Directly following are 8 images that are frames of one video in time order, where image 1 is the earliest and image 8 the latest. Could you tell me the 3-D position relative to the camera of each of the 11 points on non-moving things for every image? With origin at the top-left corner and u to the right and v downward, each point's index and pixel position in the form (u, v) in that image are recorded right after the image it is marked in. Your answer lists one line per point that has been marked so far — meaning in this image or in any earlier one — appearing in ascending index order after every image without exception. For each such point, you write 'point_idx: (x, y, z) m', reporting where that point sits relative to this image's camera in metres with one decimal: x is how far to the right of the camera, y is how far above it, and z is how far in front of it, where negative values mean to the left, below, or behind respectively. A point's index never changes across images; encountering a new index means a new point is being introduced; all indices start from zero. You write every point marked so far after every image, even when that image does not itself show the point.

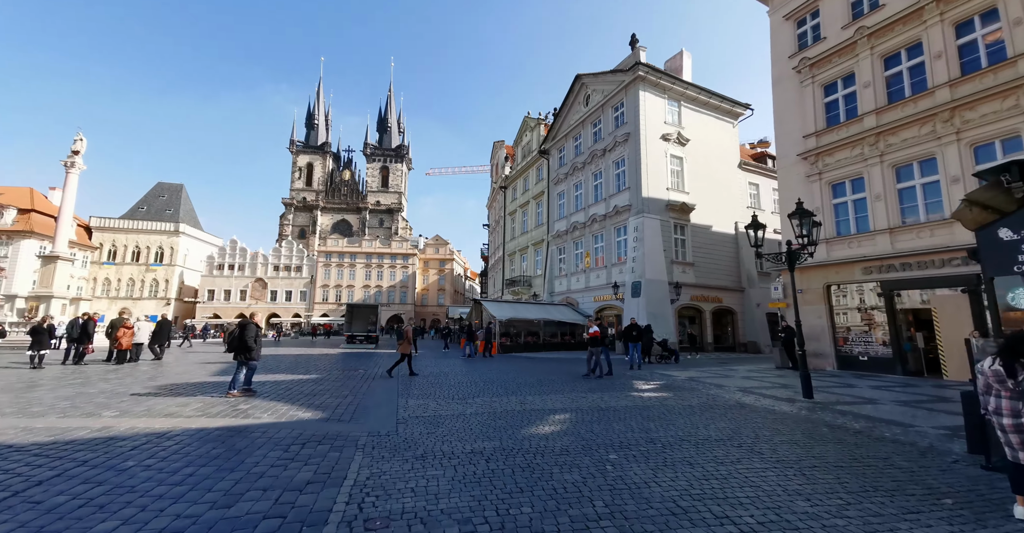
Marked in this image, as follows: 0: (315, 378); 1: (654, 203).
0: (-5.0, -2.9, +10.7) m
1: (+6.6, +3.0, +19.8) m
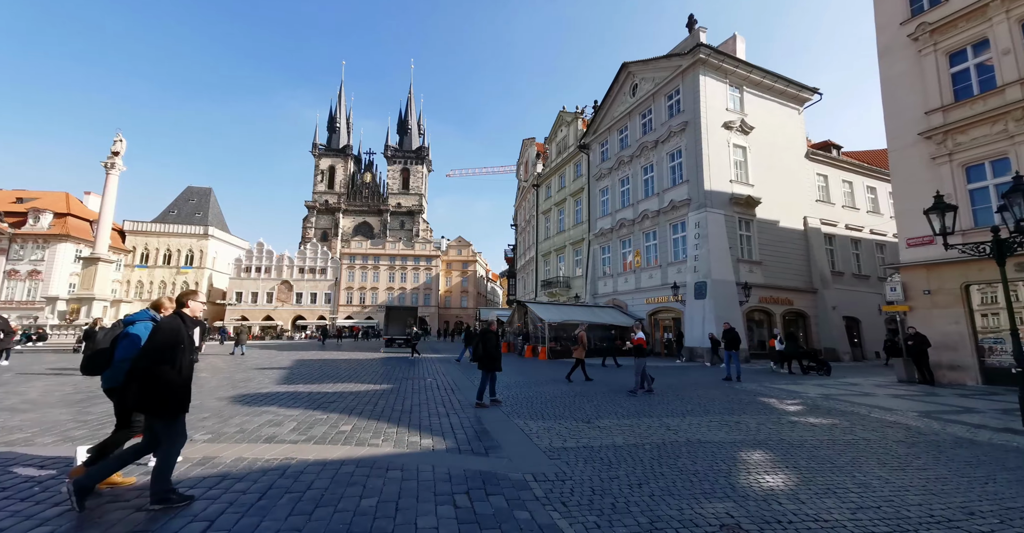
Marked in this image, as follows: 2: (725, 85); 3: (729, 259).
0: (-3.0, -2.9, +9.8) m
1: (+9.0, +3.1, +18.3) m
2: (+10.0, +8.6, +19.7) m
3: (+9.3, +0.3, +17.8) m
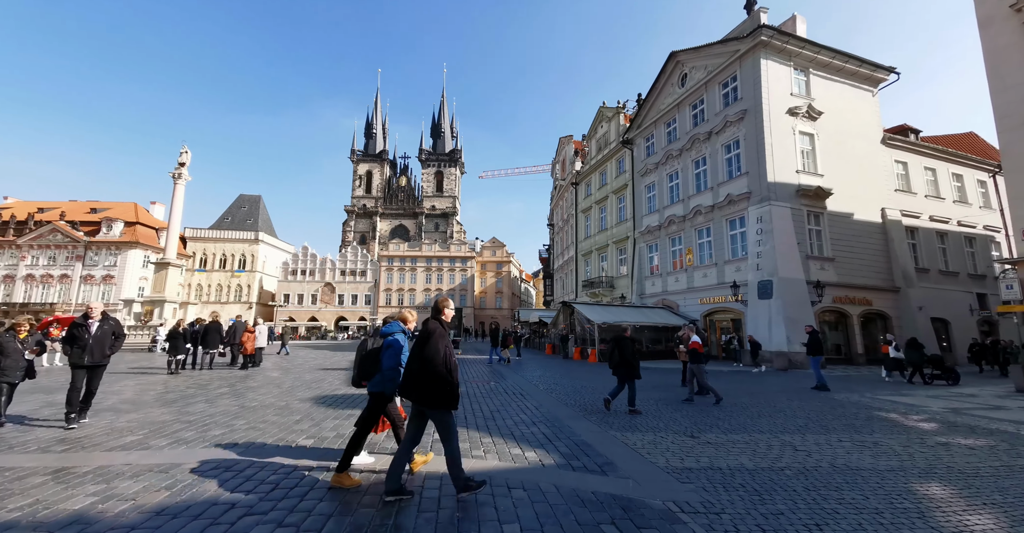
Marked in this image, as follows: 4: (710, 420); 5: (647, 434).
0: (-1.4, -2.9, +9.6) m
1: (+11.1, +3.2, +17.2) m
2: (+12.1, +8.7, +18.5) m
3: (+11.3, +0.4, +16.7) m
4: (+2.8, -2.2, +6.0) m
5: (+1.7, -2.1, +5.3) m
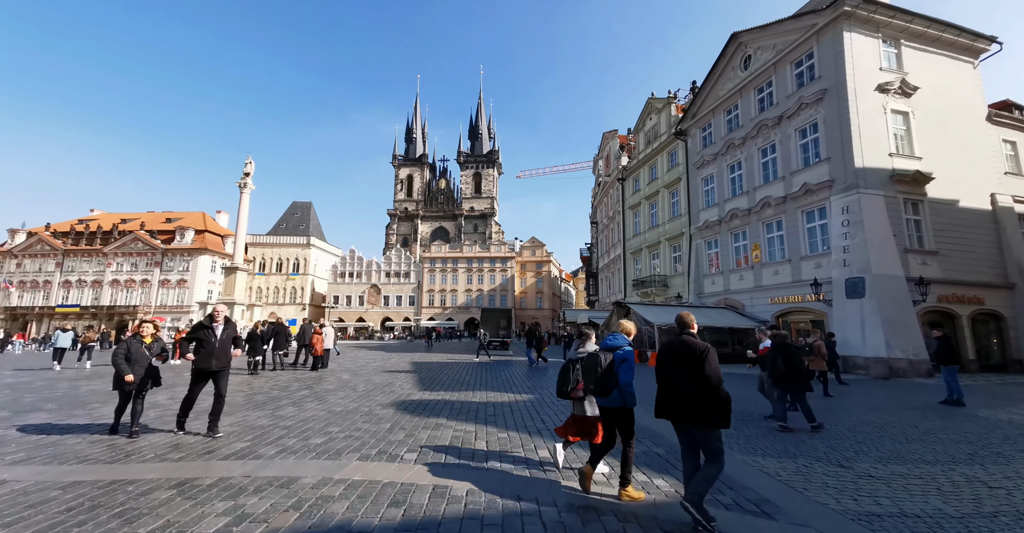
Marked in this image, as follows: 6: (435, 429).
0: (+0.3, -2.9, +9.2) m
1: (+13.4, +3.4, +15.6) m
2: (+14.4, +8.9, +16.8) m
3: (+13.6, +0.6, +15.0) m
4: (+4.2, -2.2, +5.2) m
5: (+3.0, -2.1, +4.6) m
6: (-1.1, -2.4, +6.2) m
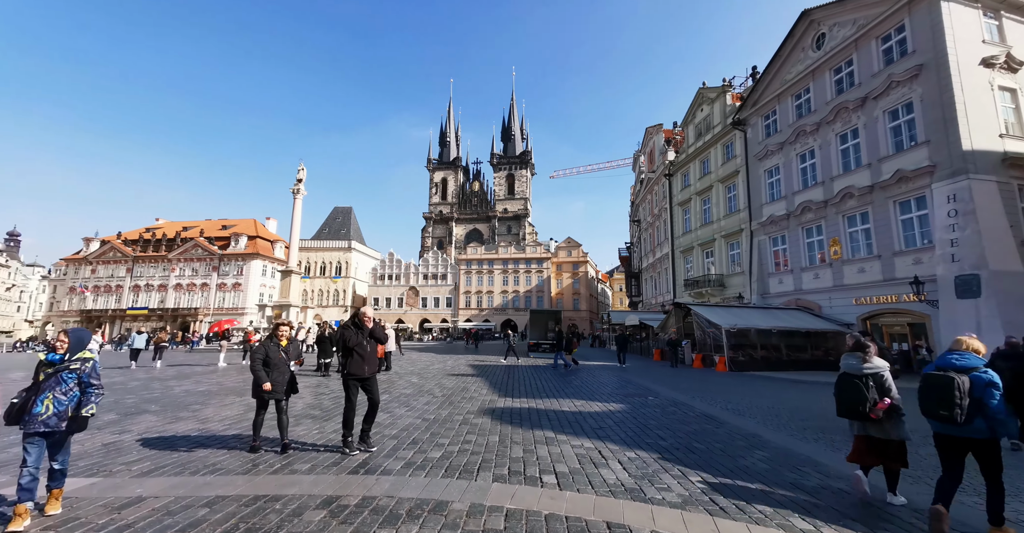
0: (+2.2, -2.9, +8.6) m
1: (+15.6, +3.5, +14.0) m
2: (+16.7, +9.0, +15.1) m
3: (+15.9, +0.8, +13.3) m
4: (+5.7, -2.1, +4.3) m
5: (+4.5, -2.0, +3.8) m
6: (+0.6, -2.3, +5.6) m
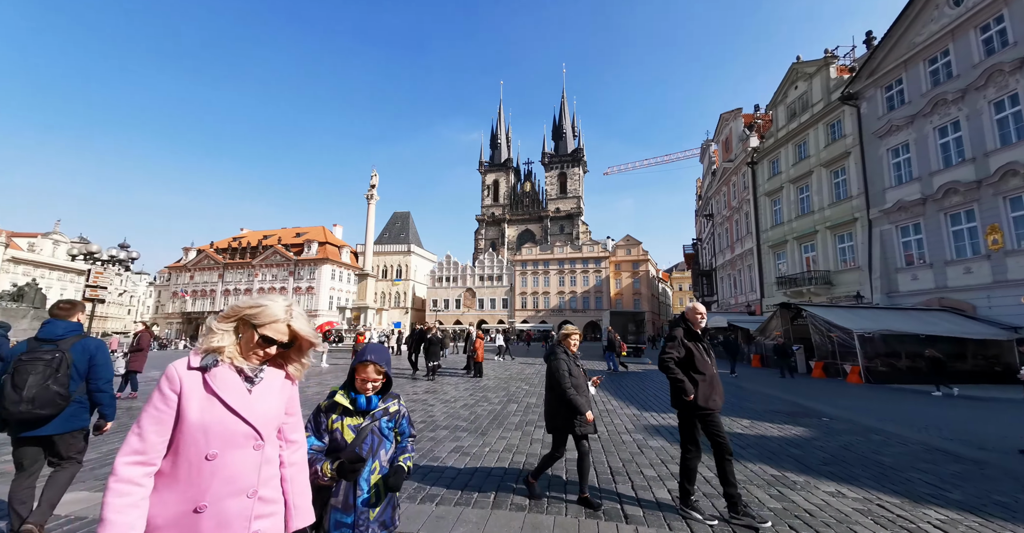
0: (+5.0, -2.9, +7.2) m
1: (+18.9, +3.8, +10.9) m
2: (+20.0, +9.4, +11.9) m
3: (+19.1, +1.1, +10.2) m
4: (+8.0, -2.0, +2.5) m
5: (+6.7, -1.9, +2.2) m
6: (+3.1, -2.3, +4.5) m
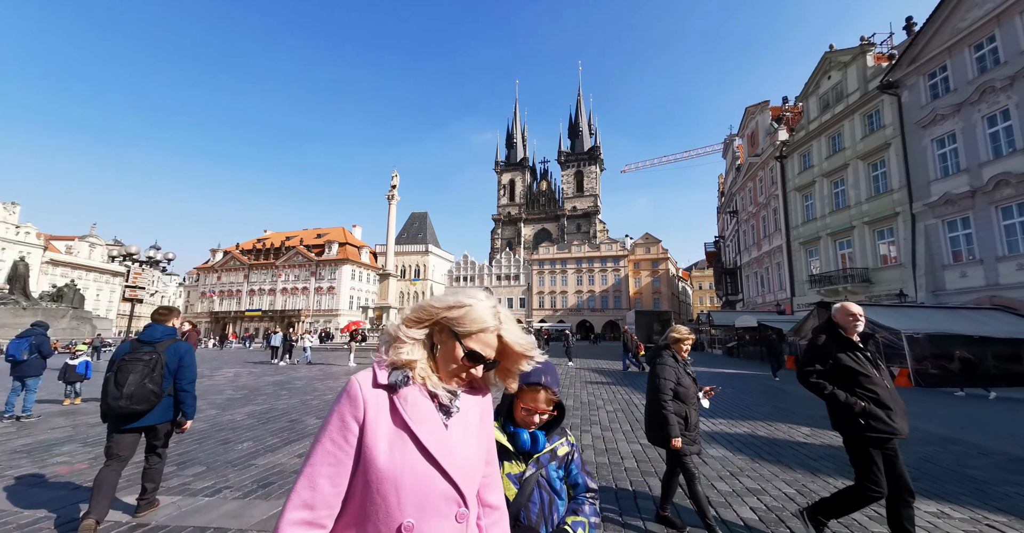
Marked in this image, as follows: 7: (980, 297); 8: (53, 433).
0: (+5.8, -2.8, +6.7) m
1: (+19.8, +3.9, +9.8) m
2: (+20.9, +9.5, +10.8) m
3: (+20.0, +1.2, +9.2) m
4: (+8.6, -1.9, +1.9) m
5: (+7.3, -1.9, +1.6) m
6: (+3.7, -2.3, +4.1) m
7: (+21.0, -1.3, +18.7) m
8: (-8.2, -3.0, +7.5) m
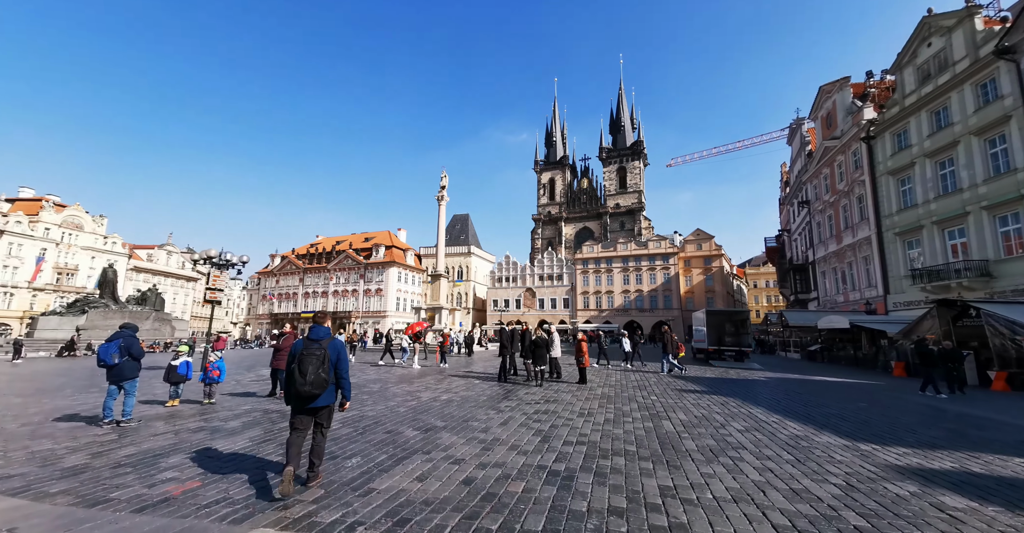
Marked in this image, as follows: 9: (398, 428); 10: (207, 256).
0: (+7.7, -2.6, +5.0) m
1: (+21.9, +4.4, +6.8) m
2: (+23.0, +9.9, +7.7) m
3: (+22.0, +1.6, +6.2) m
4: (+10.0, -1.7, 0.0) m
5: (+8.7, -1.7, -0.2) m
6: (+5.4, -2.1, +2.6) m
7: (+24.0, -0.8, +15.5) m
8: (-6.1, -3.0, +7.2) m
9: (-2.2, -3.1, +8.0) m
10: (-12.9, +0.4, +17.9) m
